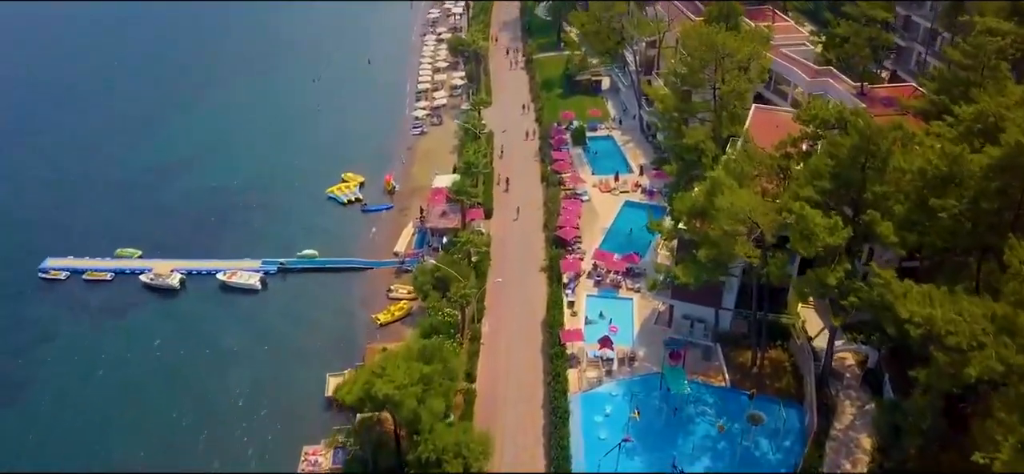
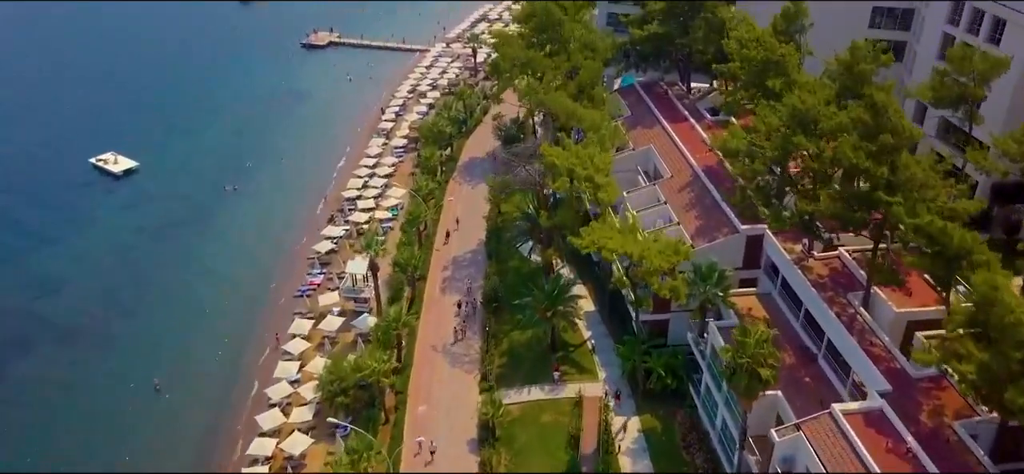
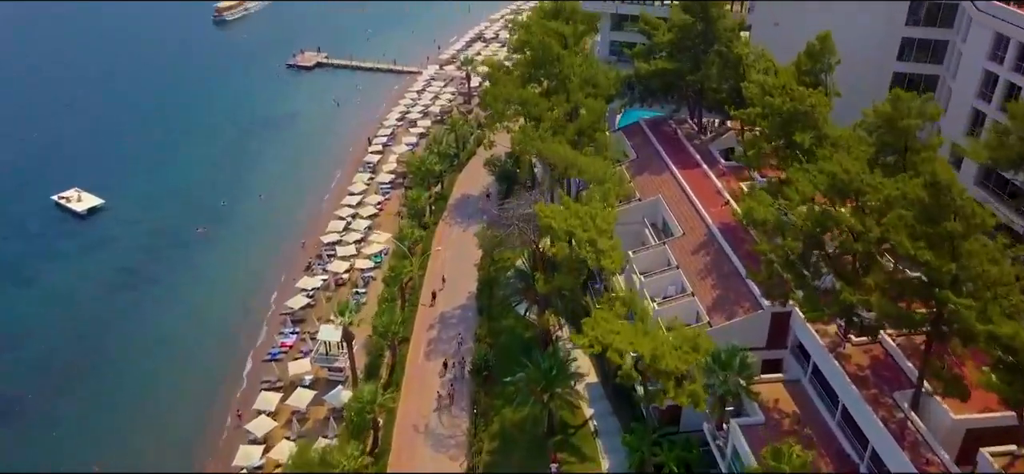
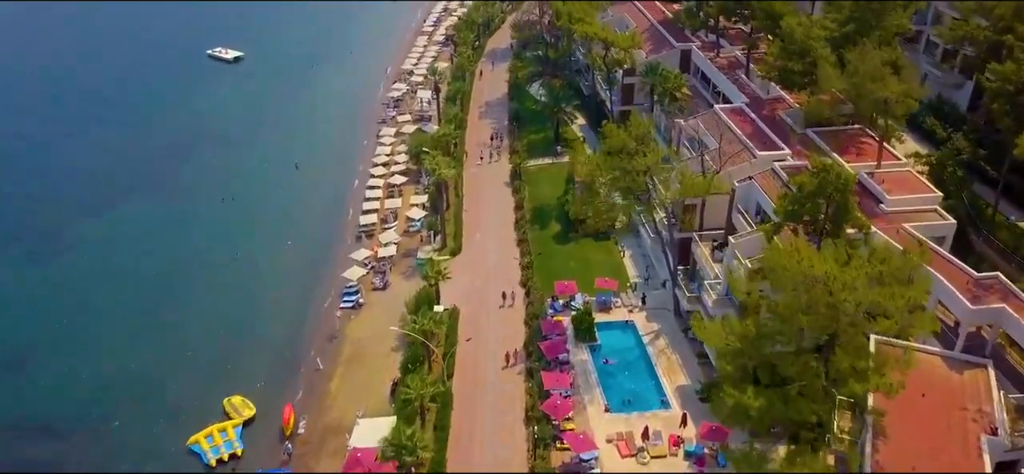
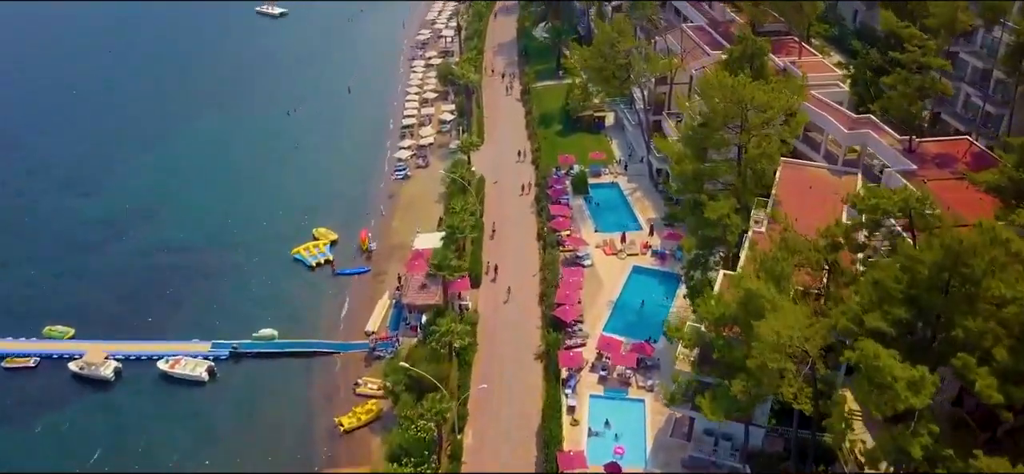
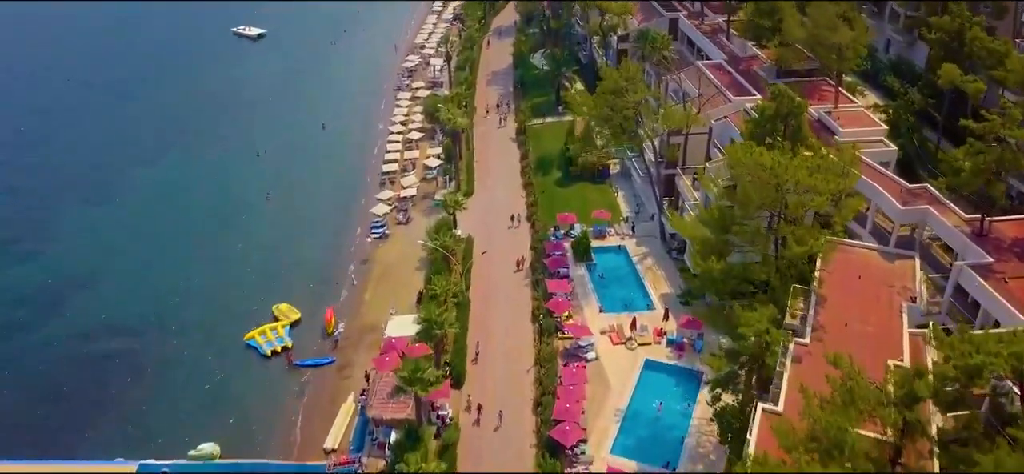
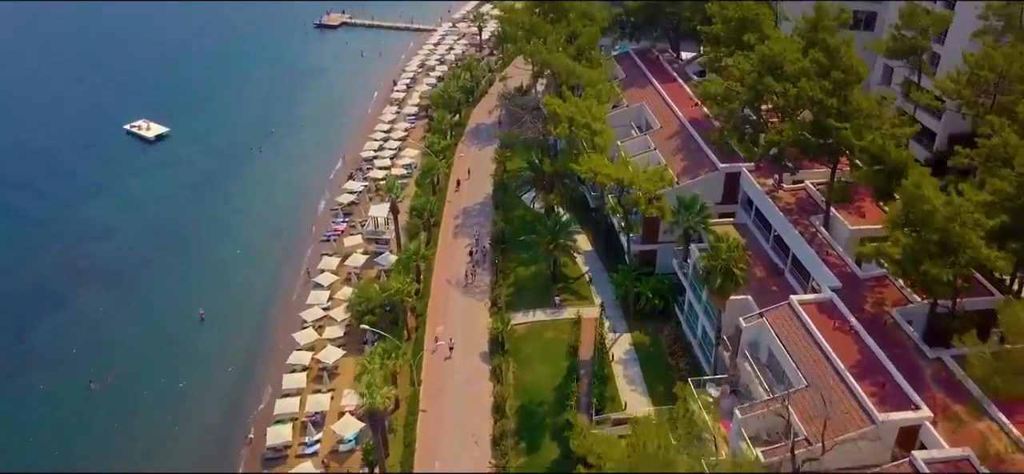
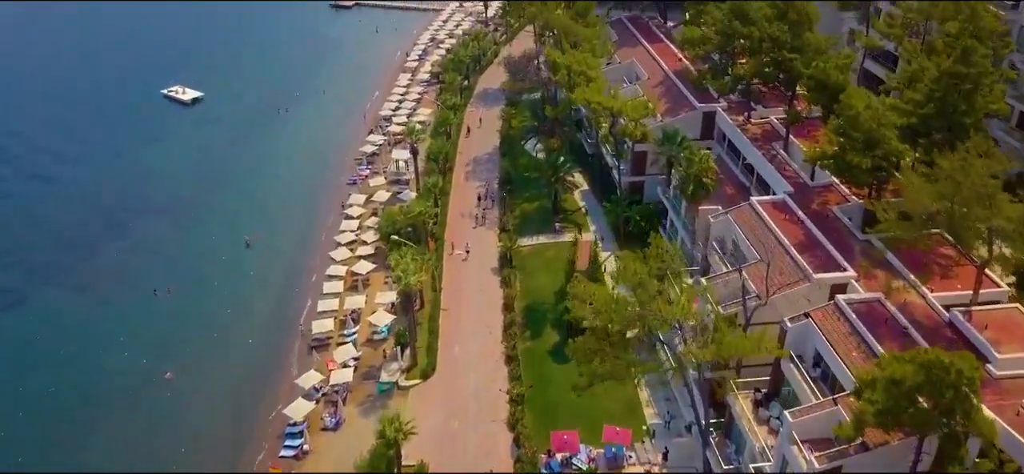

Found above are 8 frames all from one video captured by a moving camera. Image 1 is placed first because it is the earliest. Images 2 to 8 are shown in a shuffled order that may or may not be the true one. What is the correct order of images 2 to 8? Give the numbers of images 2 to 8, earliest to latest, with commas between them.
5, 6, 4, 8, 7, 2, 3
